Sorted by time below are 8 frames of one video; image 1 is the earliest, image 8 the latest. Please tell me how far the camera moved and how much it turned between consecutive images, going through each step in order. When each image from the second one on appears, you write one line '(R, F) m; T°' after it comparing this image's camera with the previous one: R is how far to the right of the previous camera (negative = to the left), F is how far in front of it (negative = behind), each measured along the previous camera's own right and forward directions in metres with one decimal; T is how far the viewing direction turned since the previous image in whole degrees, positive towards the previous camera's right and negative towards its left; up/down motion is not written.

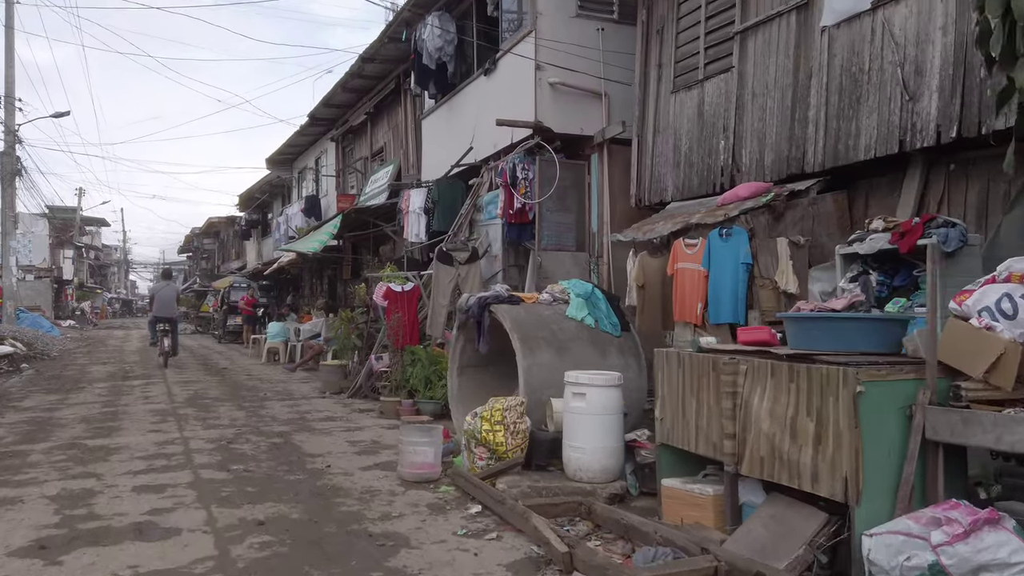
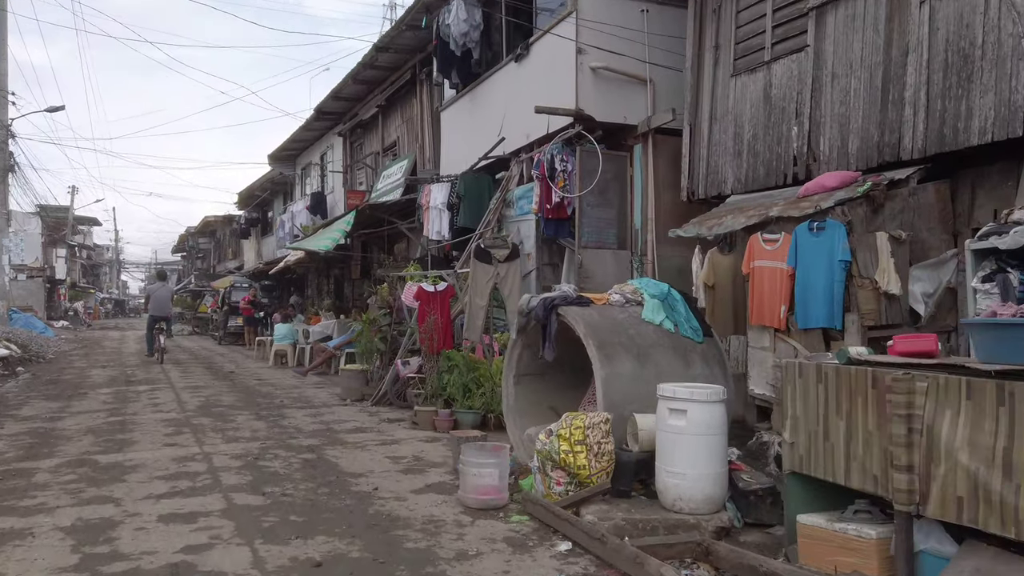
(-0.5, +0.7) m; +1°
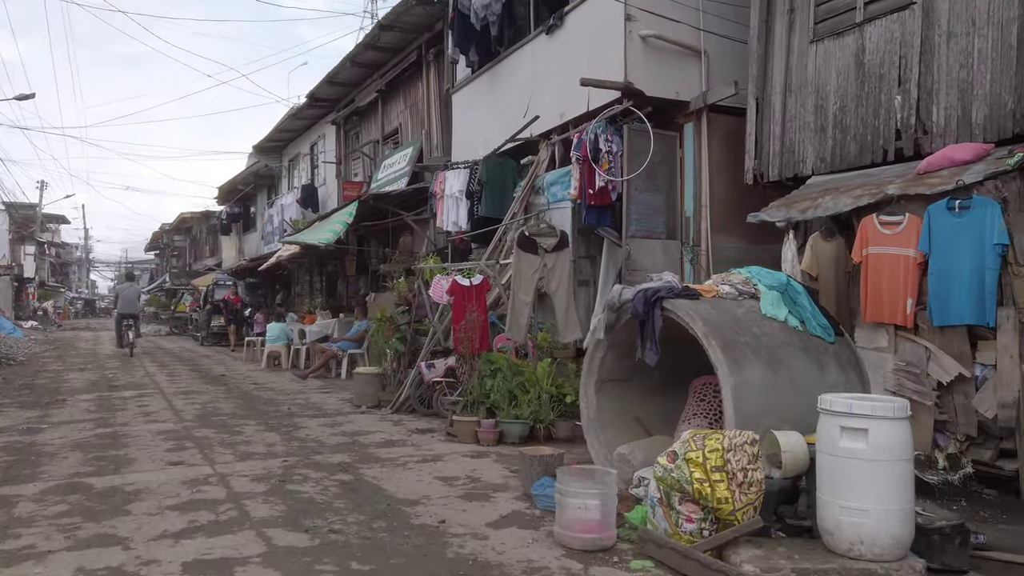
(-0.7, +1.0) m; +2°
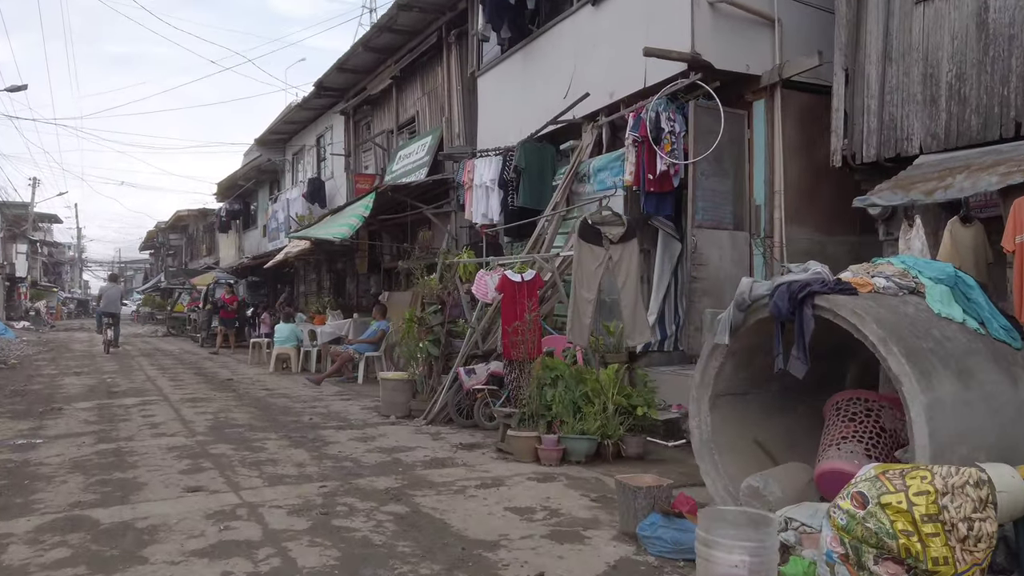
(-0.5, +0.9) m; 0°
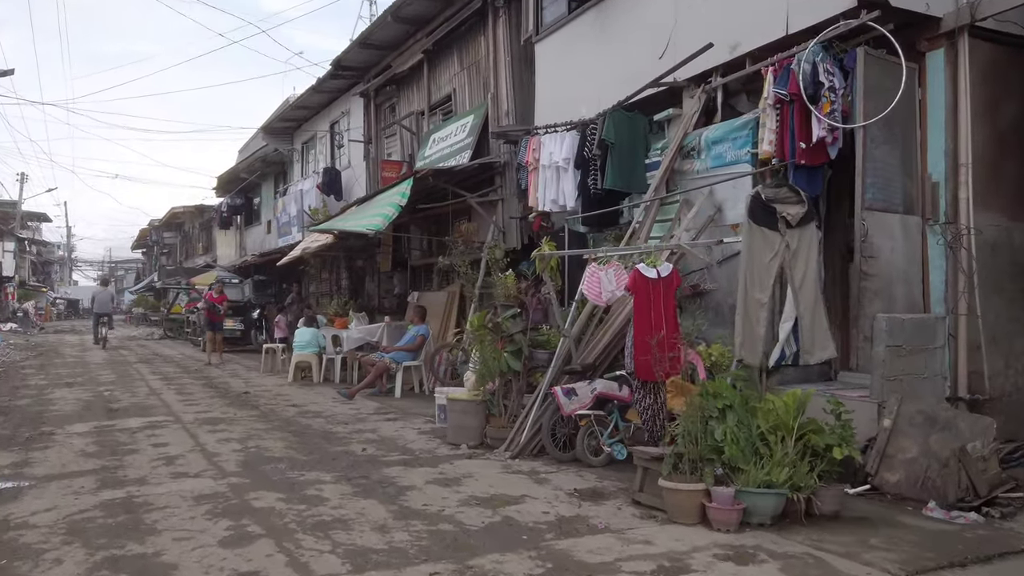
(-0.9, +1.6) m; +1°
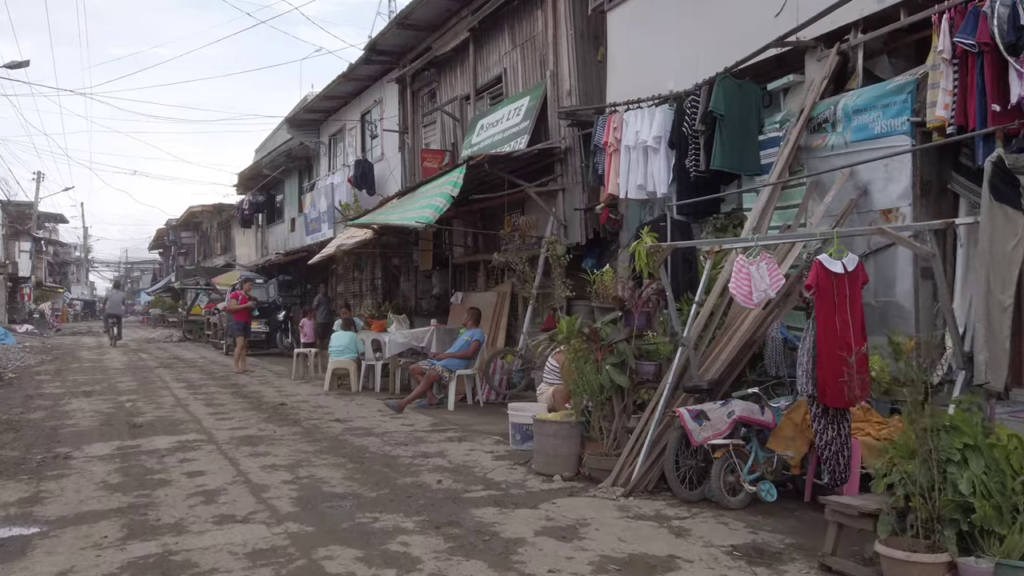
(-0.7, +1.2) m; -1°
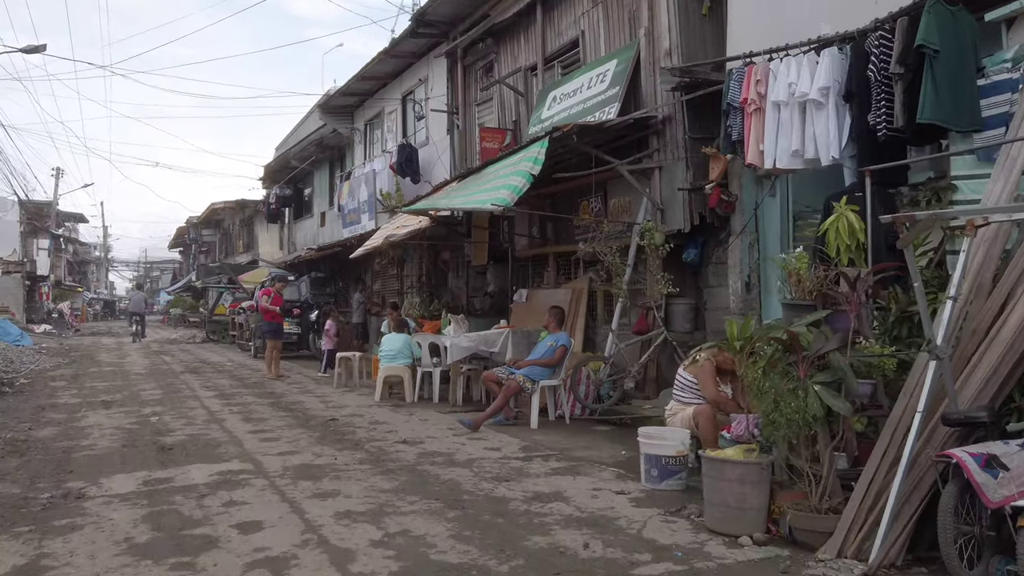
(-0.8, +1.5) m; -1°
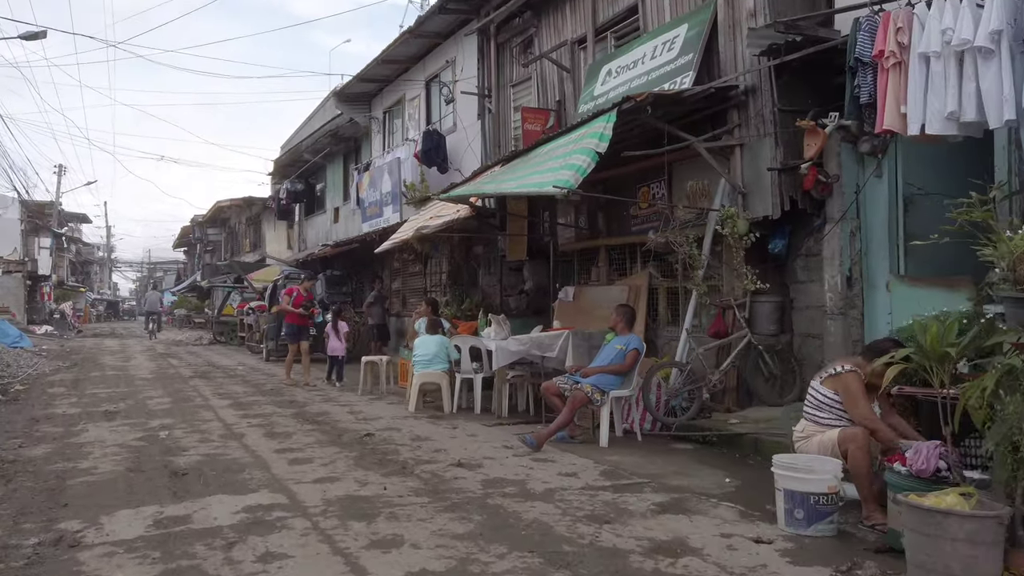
(-0.6, +1.1) m; 0°
